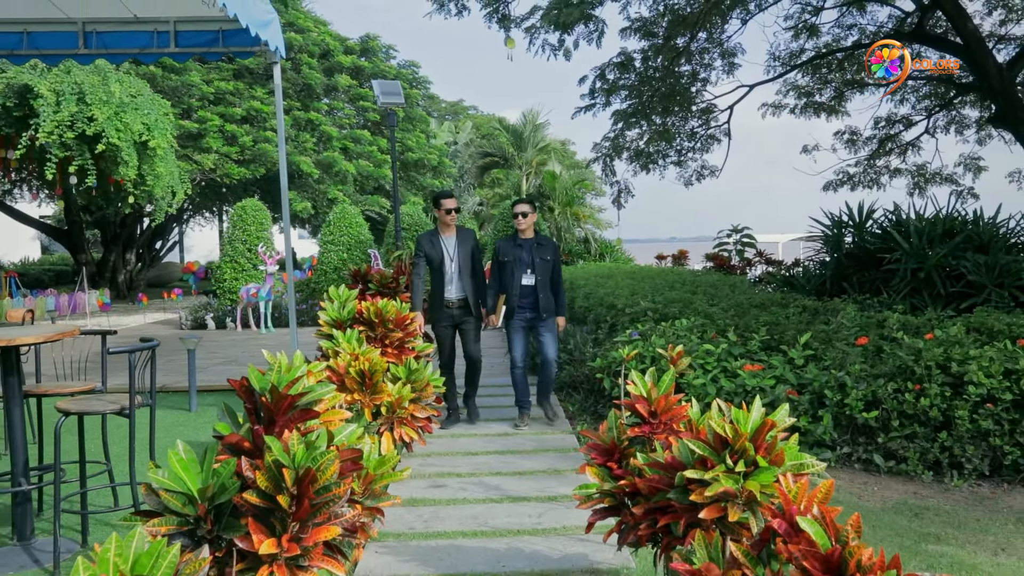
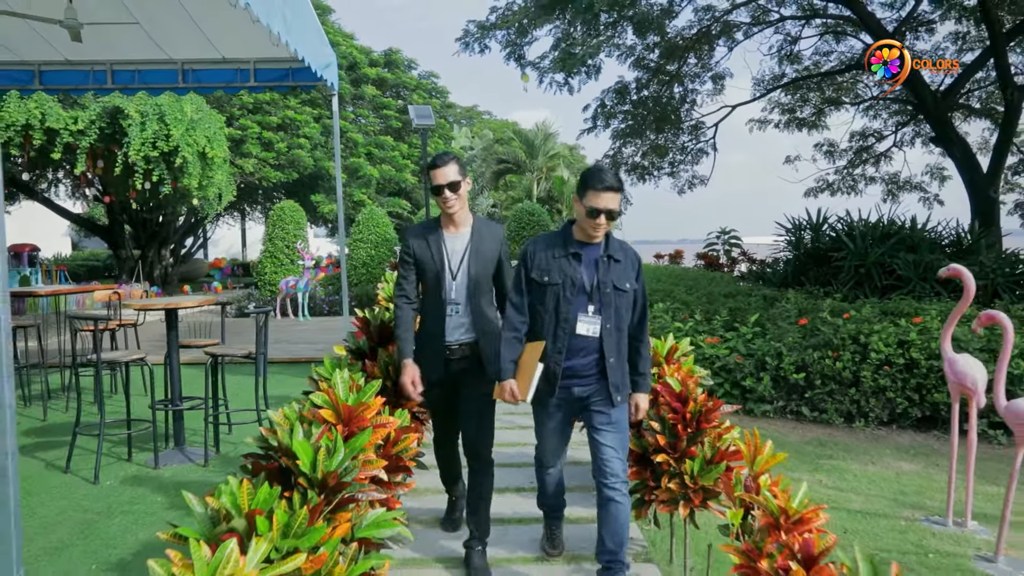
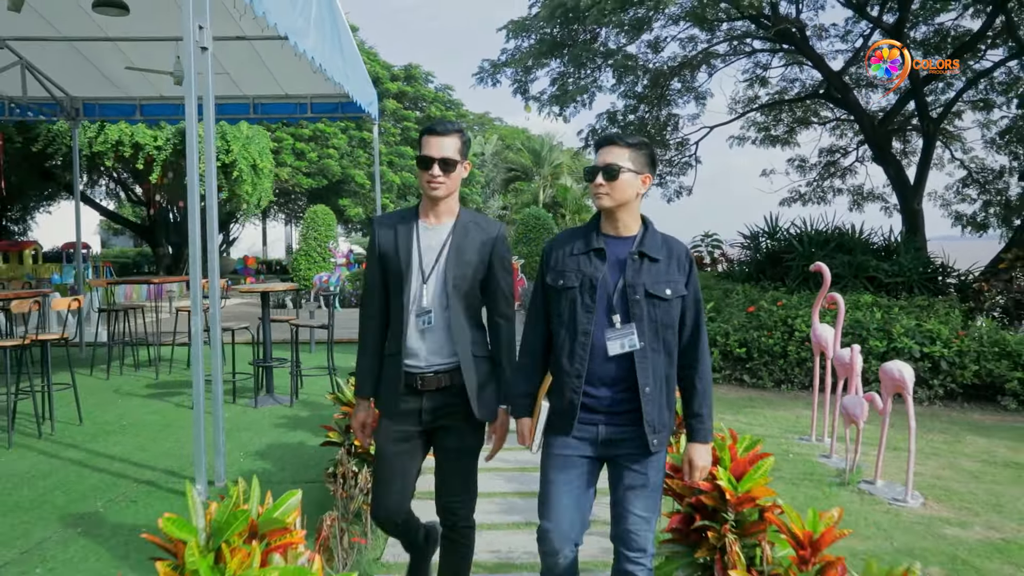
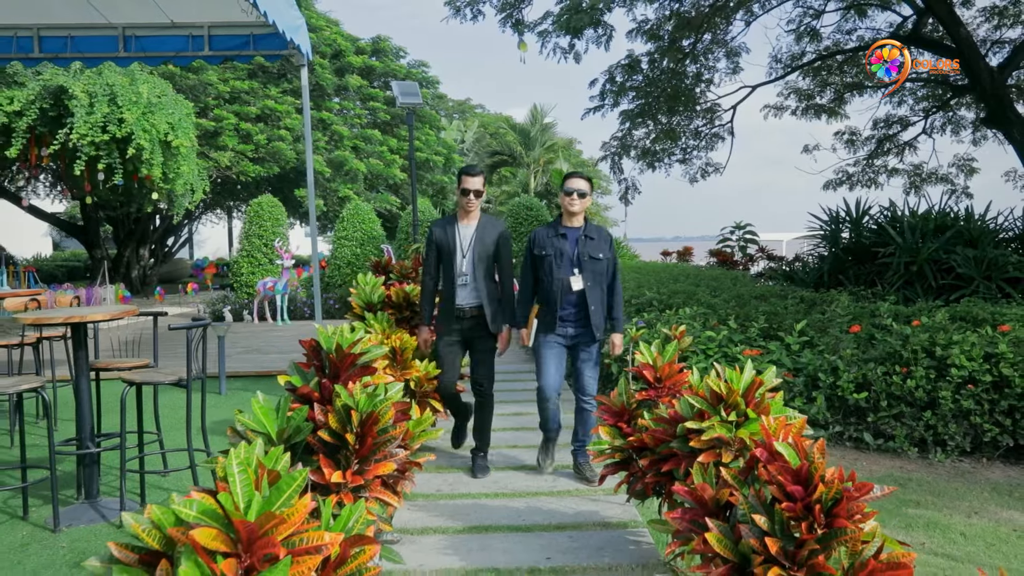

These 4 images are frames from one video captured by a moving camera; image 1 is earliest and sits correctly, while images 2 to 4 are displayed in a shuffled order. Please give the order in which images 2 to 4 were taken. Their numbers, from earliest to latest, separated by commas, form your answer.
4, 2, 3
